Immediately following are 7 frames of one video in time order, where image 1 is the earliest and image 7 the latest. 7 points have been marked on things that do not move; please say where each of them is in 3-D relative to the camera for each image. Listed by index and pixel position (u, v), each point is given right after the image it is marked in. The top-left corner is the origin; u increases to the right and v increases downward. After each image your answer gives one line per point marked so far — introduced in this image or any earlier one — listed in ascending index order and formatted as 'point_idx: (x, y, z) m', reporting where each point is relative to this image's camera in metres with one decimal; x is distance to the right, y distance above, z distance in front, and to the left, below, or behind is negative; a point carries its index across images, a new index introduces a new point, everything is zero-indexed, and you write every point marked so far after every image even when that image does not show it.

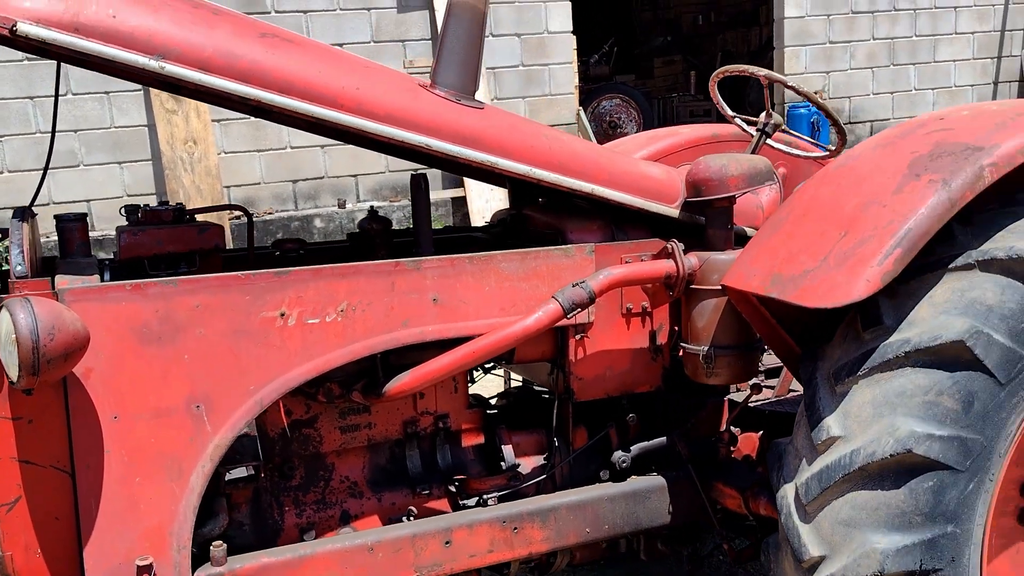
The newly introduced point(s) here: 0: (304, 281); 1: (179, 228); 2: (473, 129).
0: (-0.3, 0.0, +1.2) m
1: (-0.5, +0.1, +1.3) m
2: (0.0, +0.2, +1.3) m
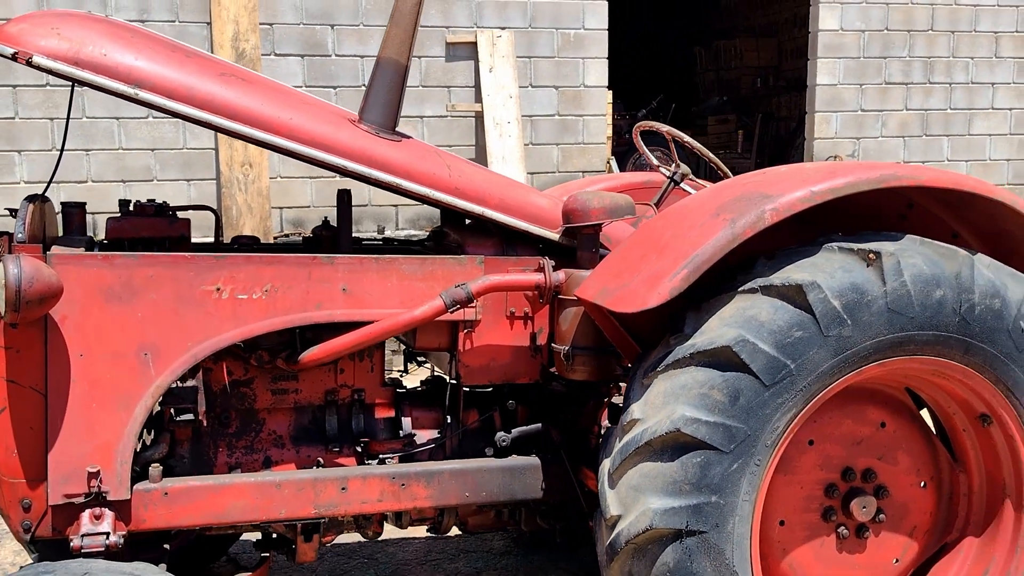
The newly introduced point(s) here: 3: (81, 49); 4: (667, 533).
0: (-0.4, 0.0, +1.5) m
1: (-0.6, +0.1, +1.7) m
2: (-0.2, +0.2, +1.6) m
3: (-0.7, +0.4, +1.4) m
4: (+0.2, -0.4, +1.4) m
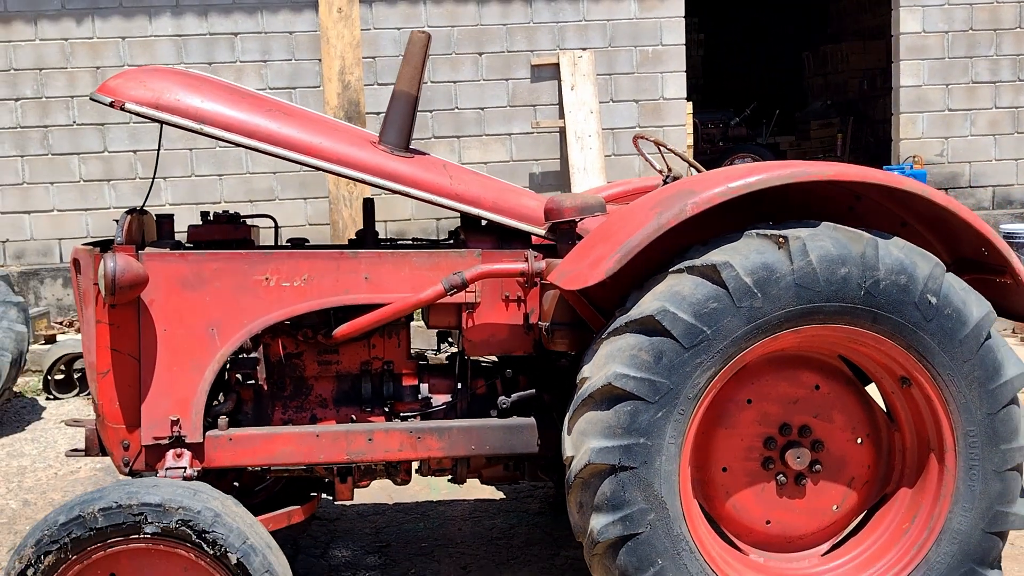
0: (-0.5, +0.1, +2.0) m
1: (-0.7, +0.1, +2.1) m
2: (-0.2, +0.3, +2.0) m
3: (-0.7, +0.4, +1.9) m
4: (+0.2, -0.3, +1.7) m
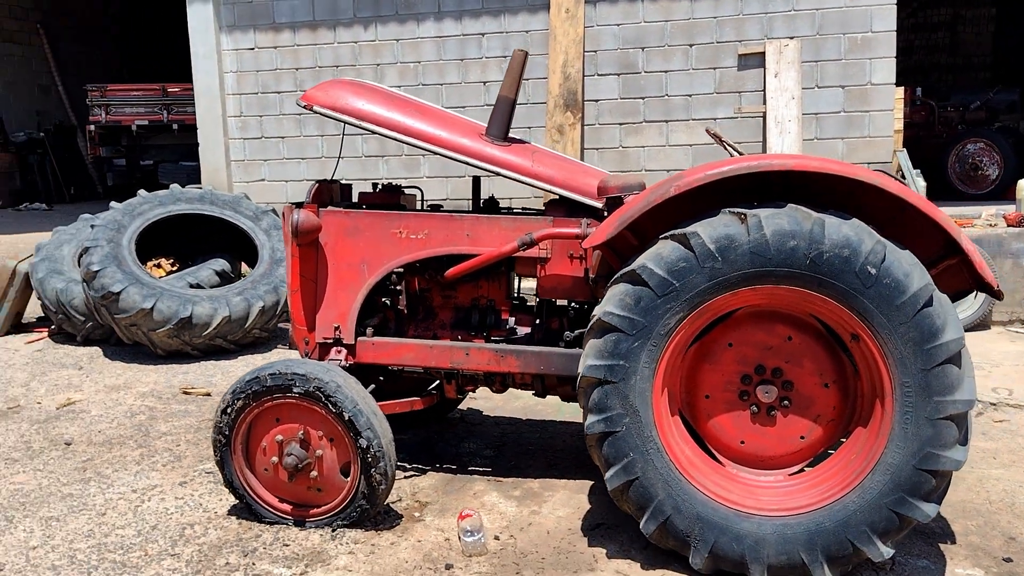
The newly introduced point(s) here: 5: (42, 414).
0: (-0.3, +0.2, +2.7) m
1: (-0.4, +0.3, +2.9) m
2: (-0.1, +0.4, +2.7) m
3: (-0.5, +0.6, +2.7) m
4: (+0.2, -0.2, +2.3) m
5: (-1.9, -0.5, +3.7) m
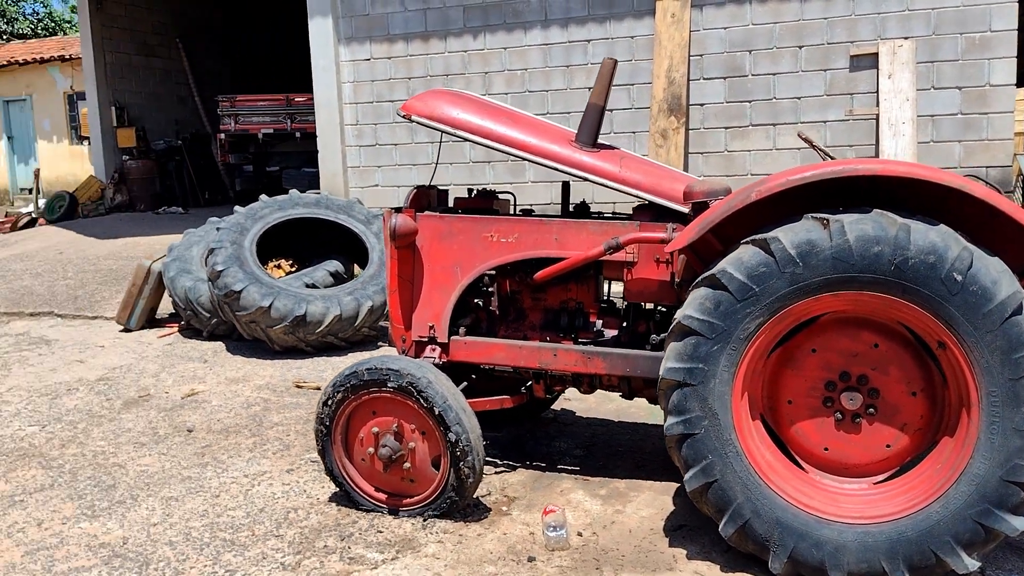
0: (0.0, +0.2, +2.8) m
1: (-0.1, +0.3, +3.1) m
2: (+0.2, +0.4, +2.8) m
3: (-0.2, +0.6, +2.9) m
4: (+0.4, -0.2, +2.3) m
5: (-1.5, -0.5, +3.9) m
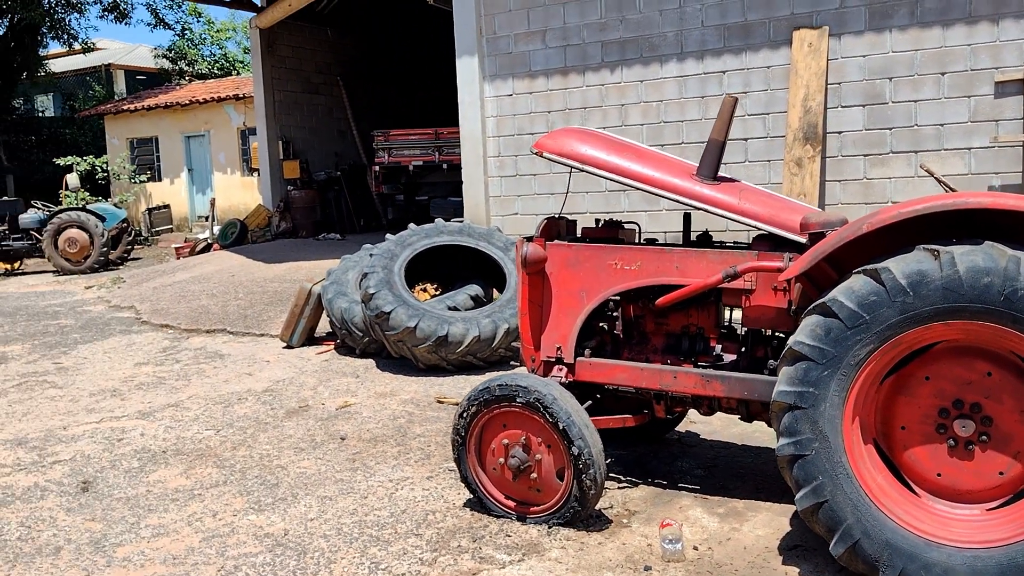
0: (+0.4, +0.1, +3.0) m
1: (+0.3, +0.2, +3.3) m
2: (+0.6, +0.3, +2.9) m
3: (+0.2, +0.5, +3.1) m
4: (+0.7, -0.3, +2.4) m
5: (-0.9, -0.6, +4.3) m
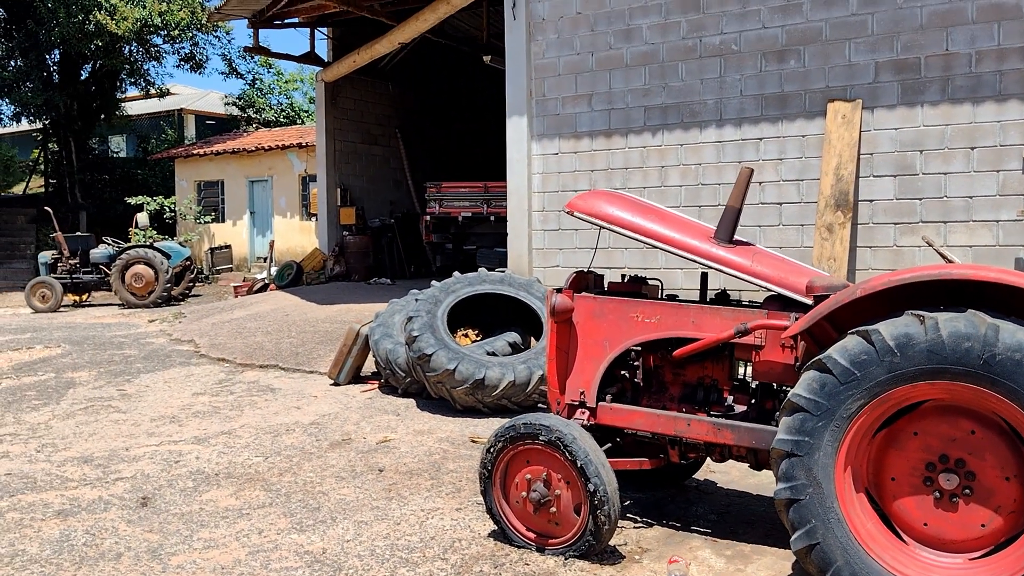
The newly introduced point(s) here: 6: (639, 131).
0: (+0.5, -0.1, +3.3) m
1: (+0.5, 0.0, +3.5) m
2: (+0.7, +0.1, +3.2) m
3: (+0.3, +0.3, +3.4) m
4: (+0.8, -0.5, +2.7) m
5: (-0.7, -0.8, +4.6) m
6: (+0.9, +1.1, +6.6) m
